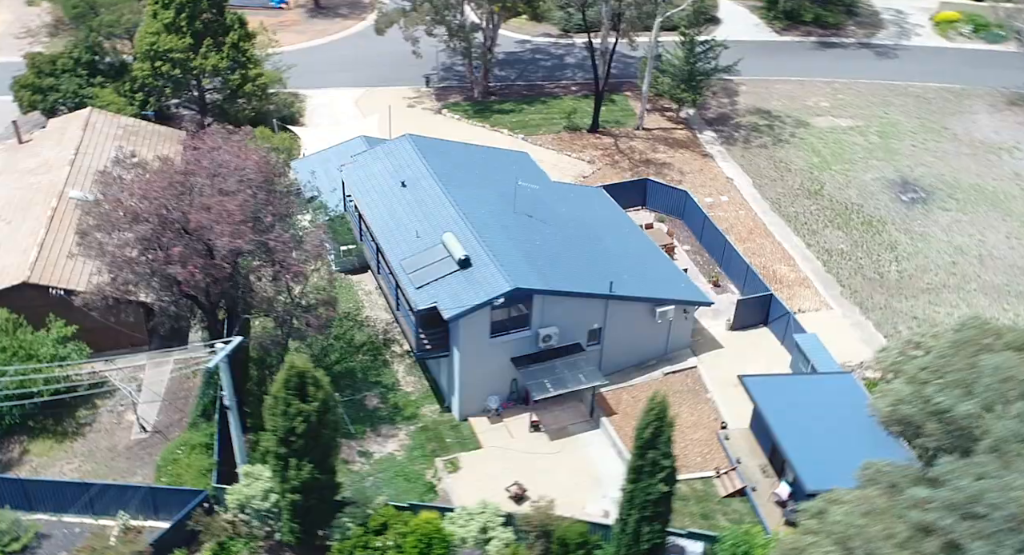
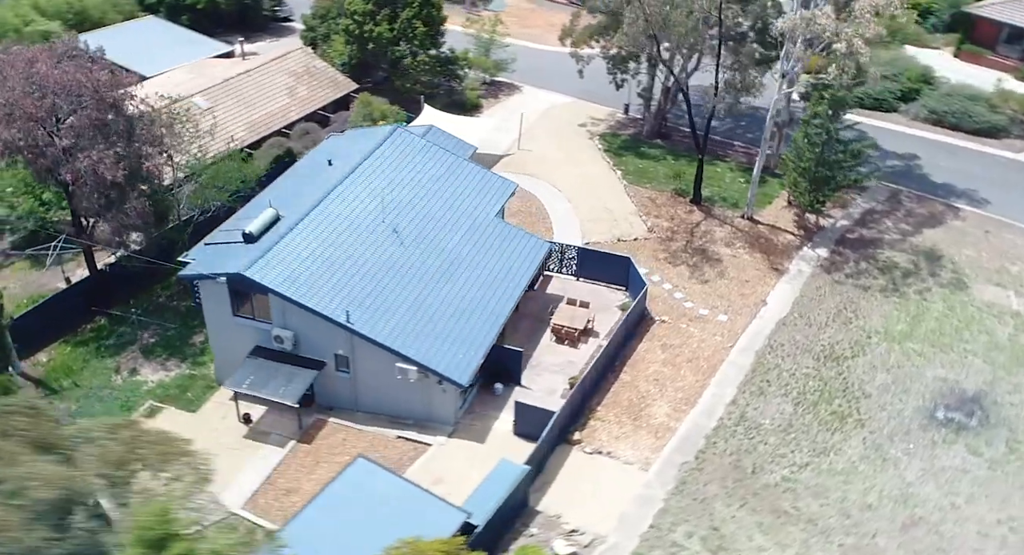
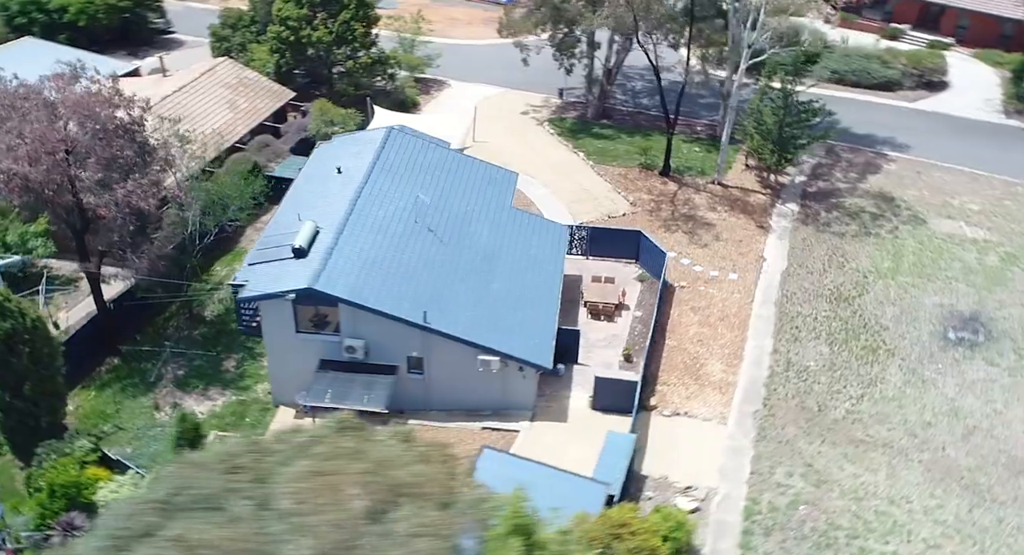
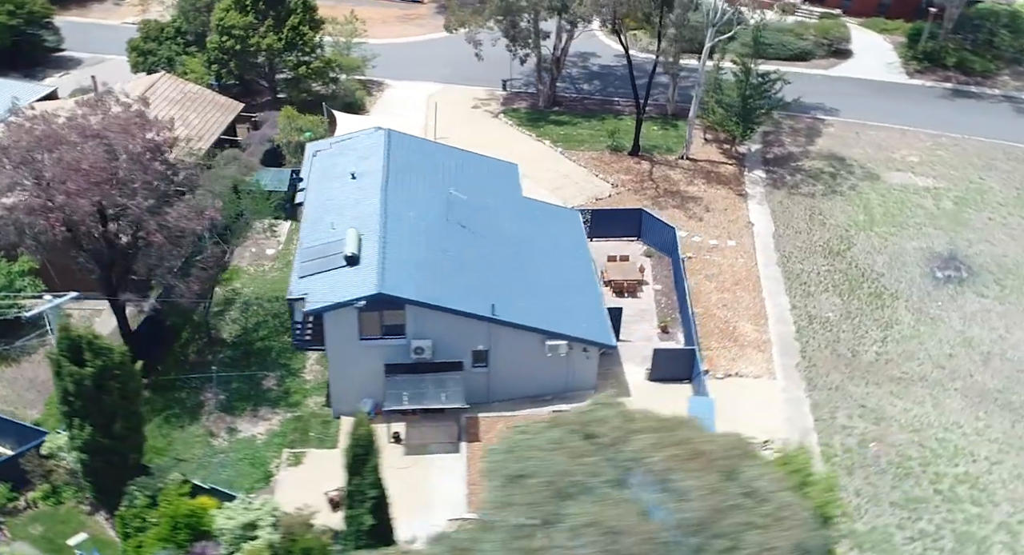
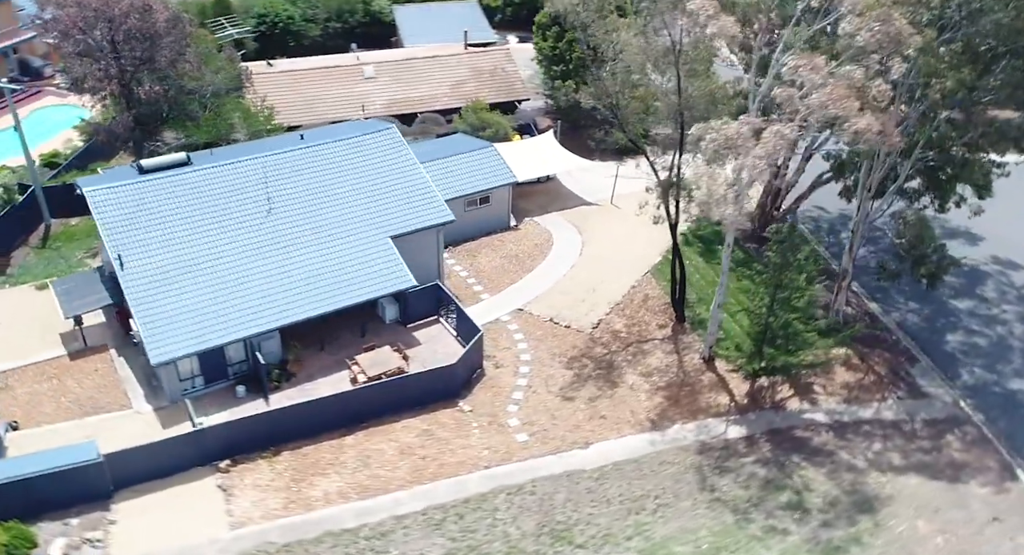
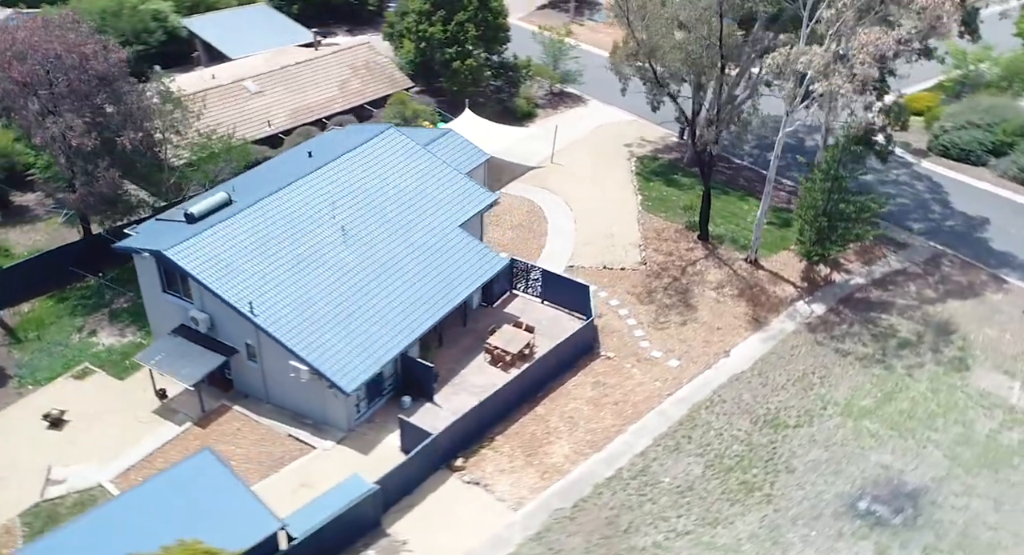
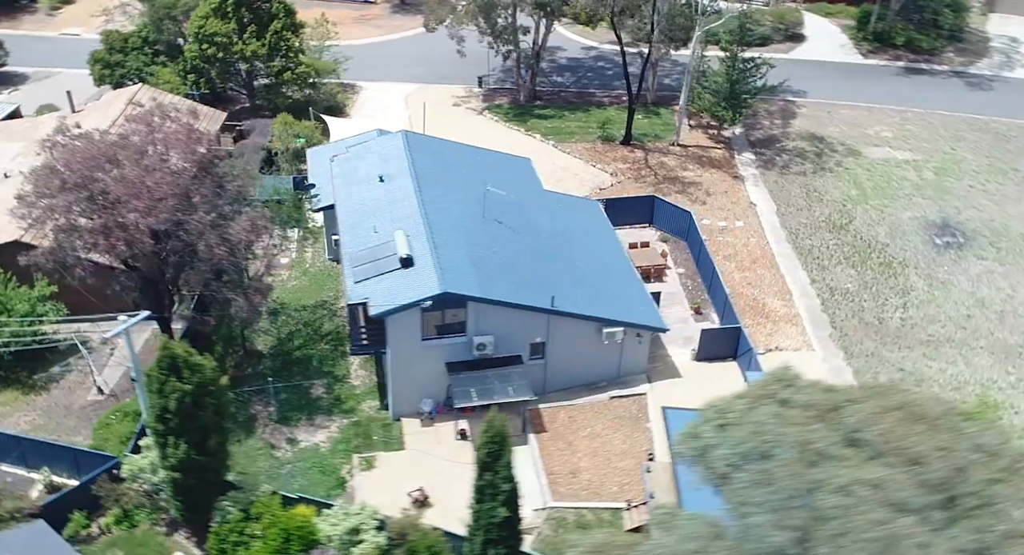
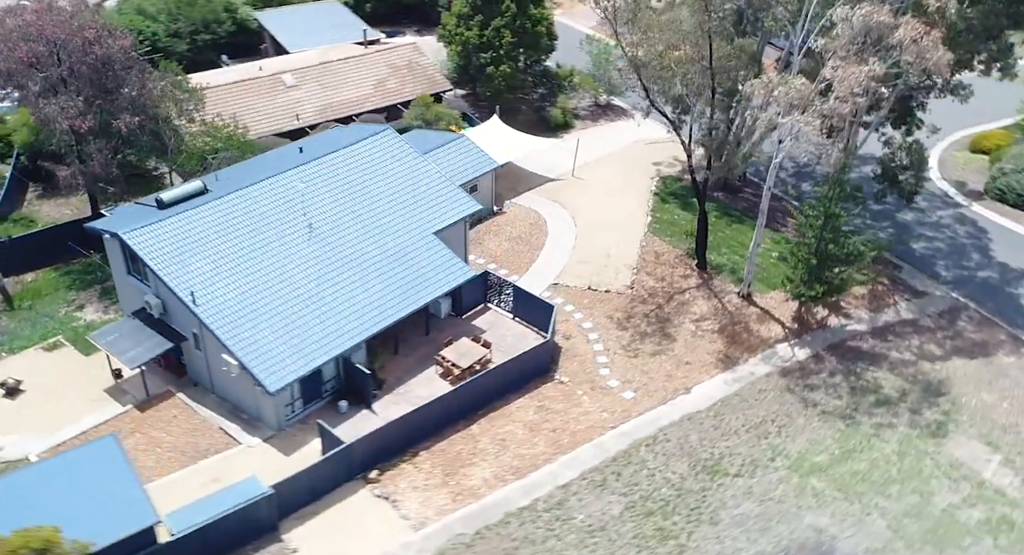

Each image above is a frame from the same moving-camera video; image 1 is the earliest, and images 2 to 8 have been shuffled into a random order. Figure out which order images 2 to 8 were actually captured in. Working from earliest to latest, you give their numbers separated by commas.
7, 4, 3, 2, 6, 8, 5
